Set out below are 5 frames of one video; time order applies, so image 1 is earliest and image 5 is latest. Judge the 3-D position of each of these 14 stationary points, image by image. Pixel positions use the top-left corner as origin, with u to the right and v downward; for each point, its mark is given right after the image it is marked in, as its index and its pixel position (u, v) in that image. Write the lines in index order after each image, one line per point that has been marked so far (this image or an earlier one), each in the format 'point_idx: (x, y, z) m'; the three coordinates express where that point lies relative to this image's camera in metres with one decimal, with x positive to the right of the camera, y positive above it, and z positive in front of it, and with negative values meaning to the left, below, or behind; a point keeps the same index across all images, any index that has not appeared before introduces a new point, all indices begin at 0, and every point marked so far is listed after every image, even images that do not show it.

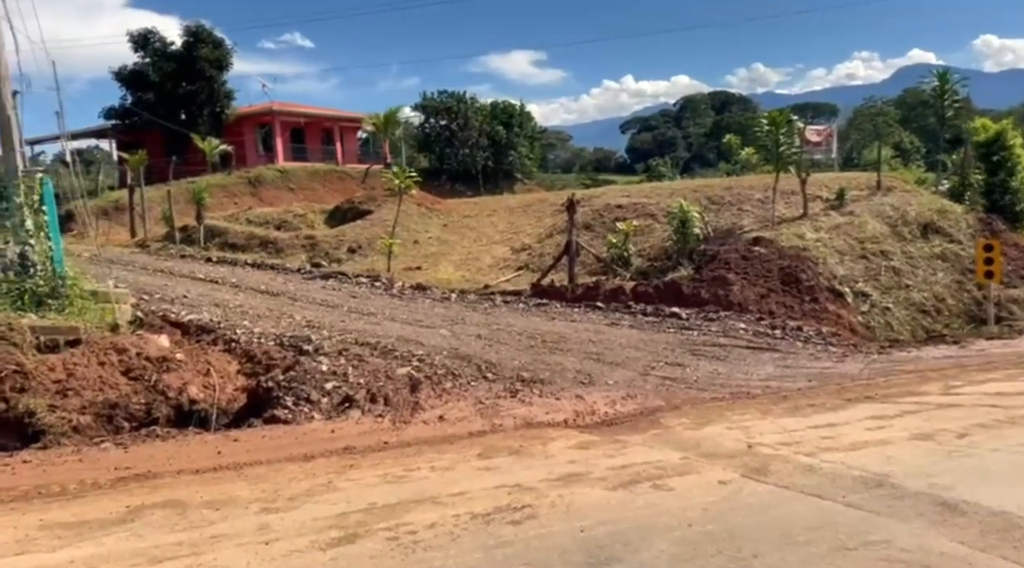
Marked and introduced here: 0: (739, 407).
0: (+2.0, -1.1, +7.7) m
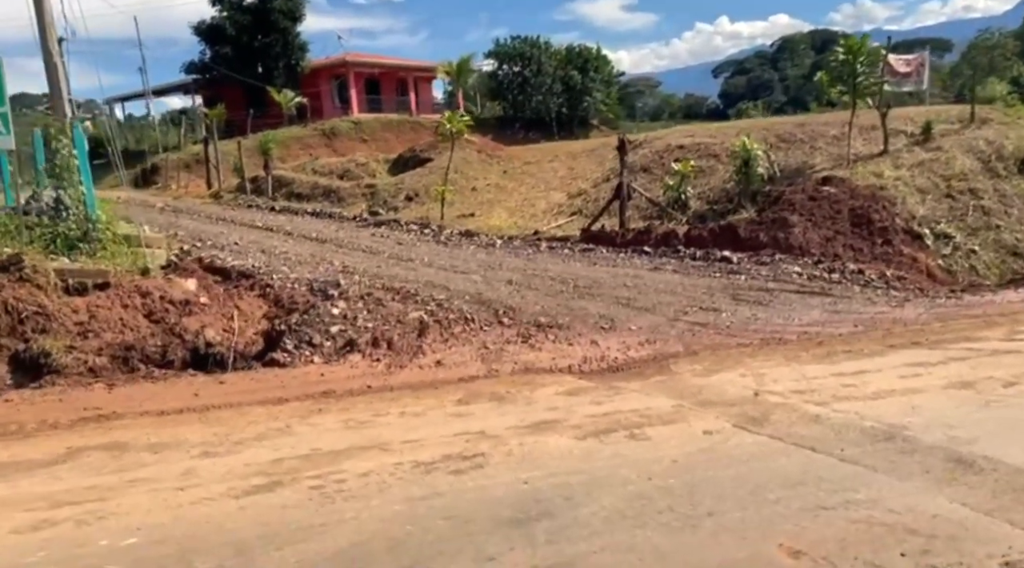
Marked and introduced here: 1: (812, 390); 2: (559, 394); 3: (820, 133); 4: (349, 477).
0: (+2.1, -0.6, +7.1) m
1: (+2.0, -0.7, +5.7) m
2: (+0.3, -0.7, +5.8) m
3: (+6.3, +3.1, +18.0) m
4: (-0.7, -0.9, +4.0) m
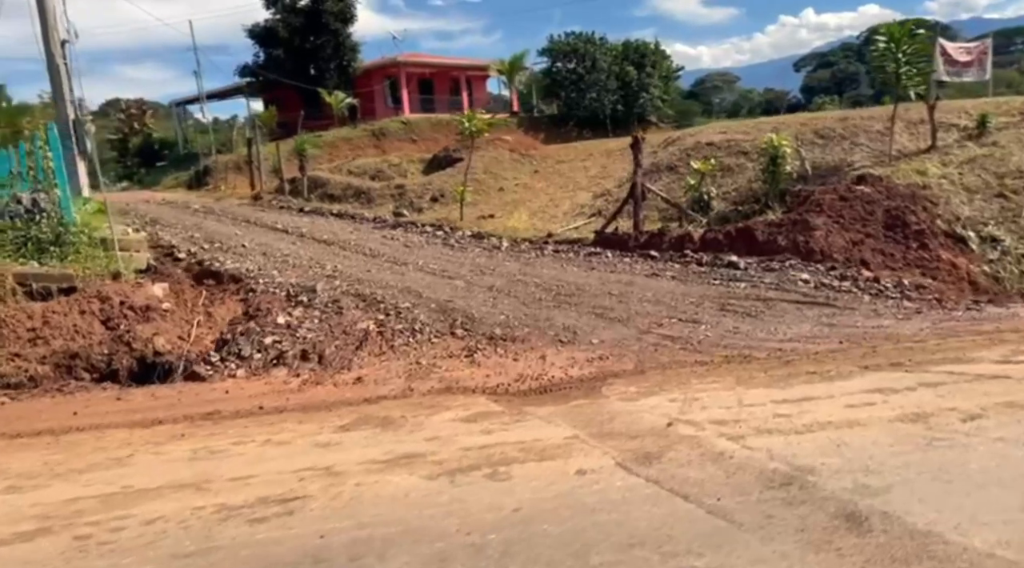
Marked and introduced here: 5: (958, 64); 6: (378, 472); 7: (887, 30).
0: (+1.5, -0.7, +6.4) m
1: (+1.3, -0.8, +5.1) m
2: (-0.3, -0.8, +5.2) m
3: (+6.8, +3.0, +16.9) m
4: (-1.6, -1.0, +3.6) m
5: (+9.4, +4.7, +18.4) m
6: (-0.7, -0.9, +4.2) m
7: (+6.7, +4.5, +15.4) m
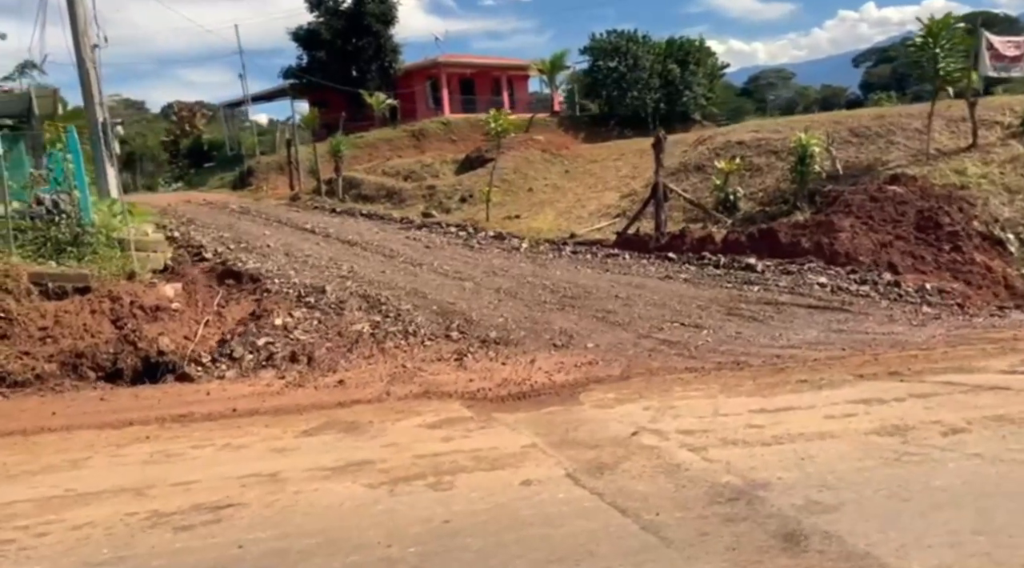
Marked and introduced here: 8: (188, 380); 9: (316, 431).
0: (+1.4, -0.7, +6.2) m
1: (+1.1, -0.8, +4.9) m
2: (-0.6, -0.8, +5.2) m
3: (+7.3, +3.0, +16.4) m
4: (-1.9, -1.0, +3.6) m
5: (+10.0, +4.6, +17.7) m
6: (-0.9, -0.9, +4.2) m
7: (+7.1, +4.4, +14.9) m
8: (-2.5, -0.7, +6.8) m
9: (-1.1, -0.9, +5.1) m
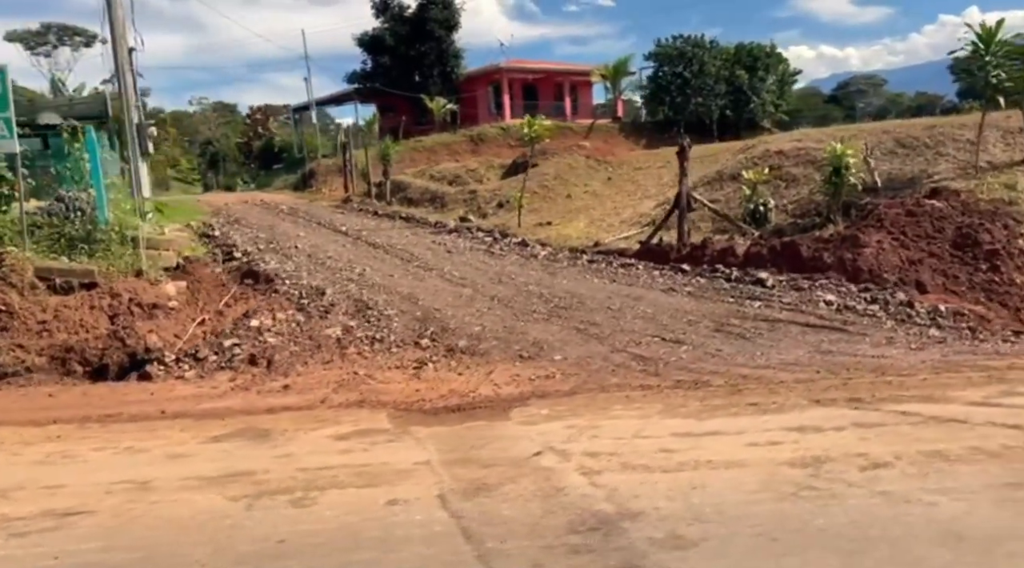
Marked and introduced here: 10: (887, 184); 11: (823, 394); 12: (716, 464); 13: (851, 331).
0: (+1.0, -0.8, +6.0) m
1: (+0.5, -0.9, +4.7) m
2: (-1.1, -0.9, +5.1) m
3: (+7.9, +2.6, +15.5) m
4: (-2.5, -1.0, +3.7) m
5: (+10.8, +4.2, +16.6) m
6: (-1.5, -1.0, +4.2) m
7: (+7.6, +4.1, +14.1) m
8: (-2.9, -0.8, +6.9) m
9: (-1.7, -0.9, +5.1) m
10: (+6.0, +1.6, +13.9) m
11: (+2.2, -0.8, +6.1) m
12: (+1.1, -0.9, +4.5) m
13: (+3.3, -0.4, +8.3) m
